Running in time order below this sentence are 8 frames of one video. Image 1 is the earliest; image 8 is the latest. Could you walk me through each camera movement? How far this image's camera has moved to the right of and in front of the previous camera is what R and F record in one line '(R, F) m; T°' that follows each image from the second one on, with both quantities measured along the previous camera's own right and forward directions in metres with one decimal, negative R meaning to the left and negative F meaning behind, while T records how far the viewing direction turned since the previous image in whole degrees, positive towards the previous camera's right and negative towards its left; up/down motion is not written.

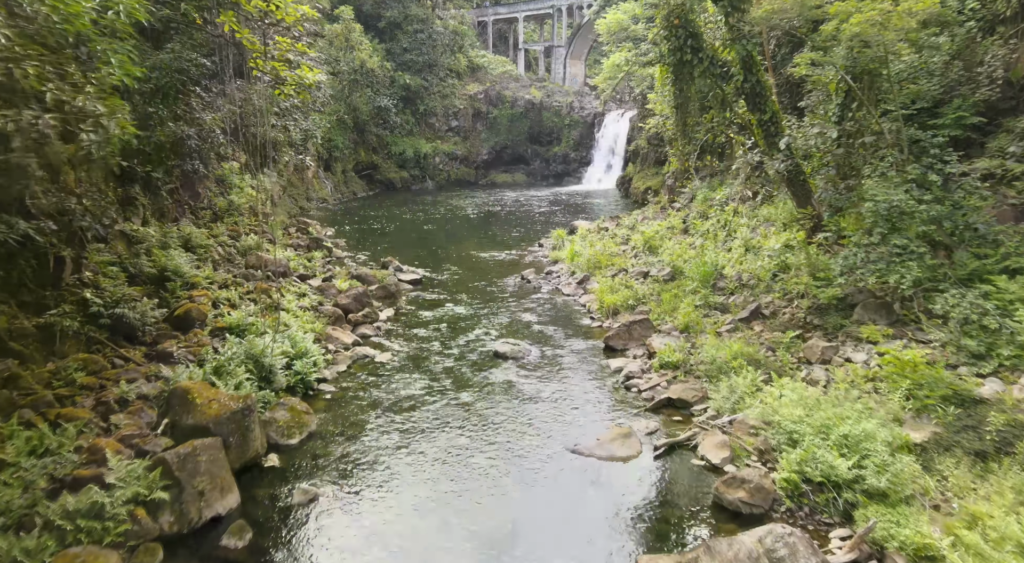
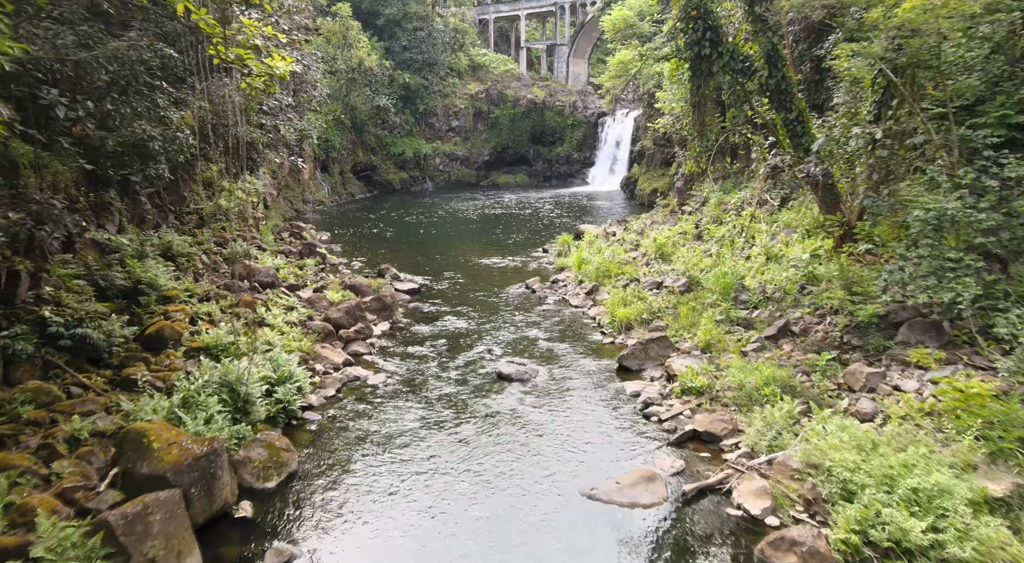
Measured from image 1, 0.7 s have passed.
(-0.1, +0.8) m; 0°
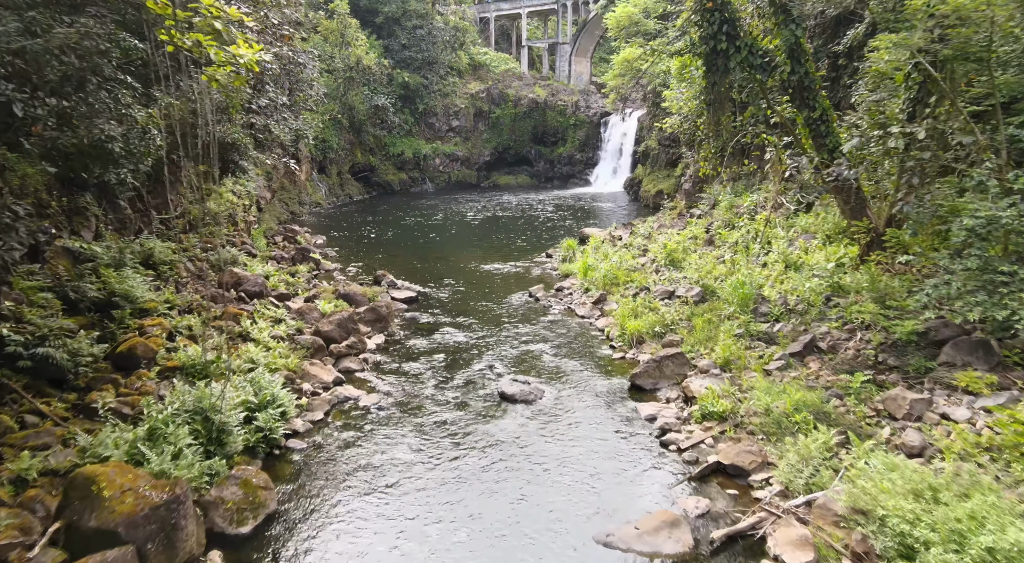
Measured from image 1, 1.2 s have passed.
(0.0, +0.6) m; 0°
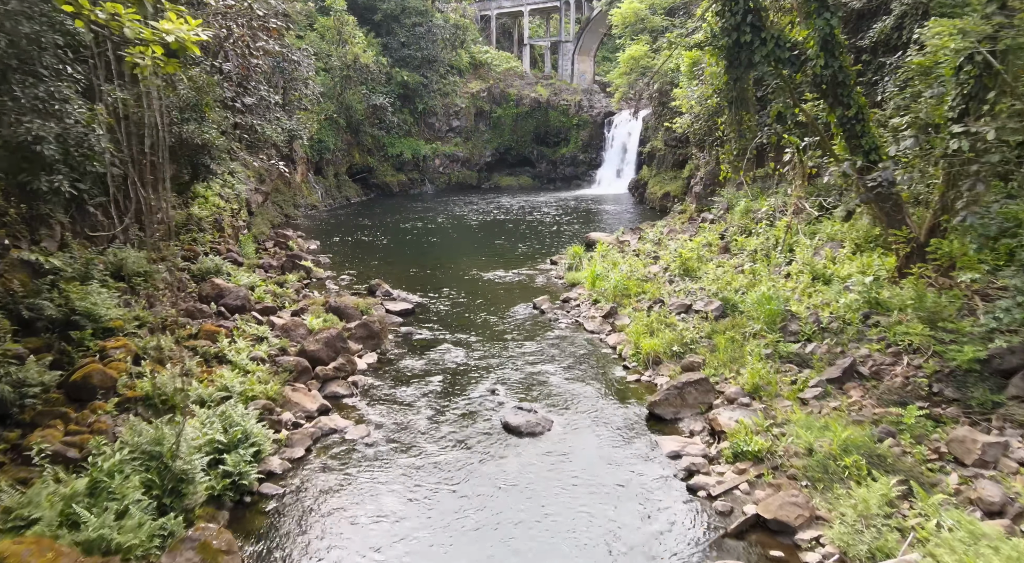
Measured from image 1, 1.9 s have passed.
(0.0, +0.8) m; 0°
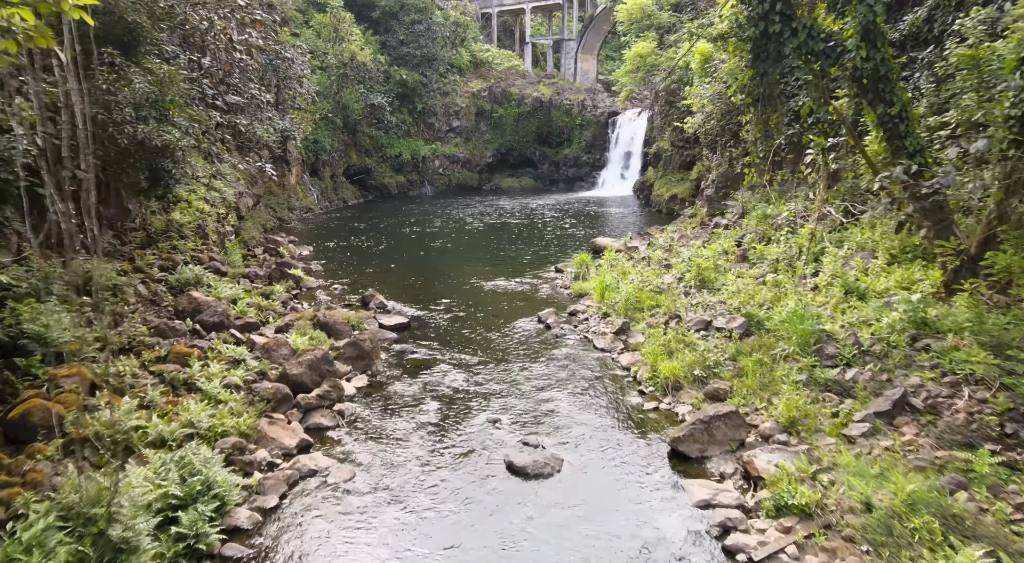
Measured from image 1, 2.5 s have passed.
(0.0, +0.8) m; 0°
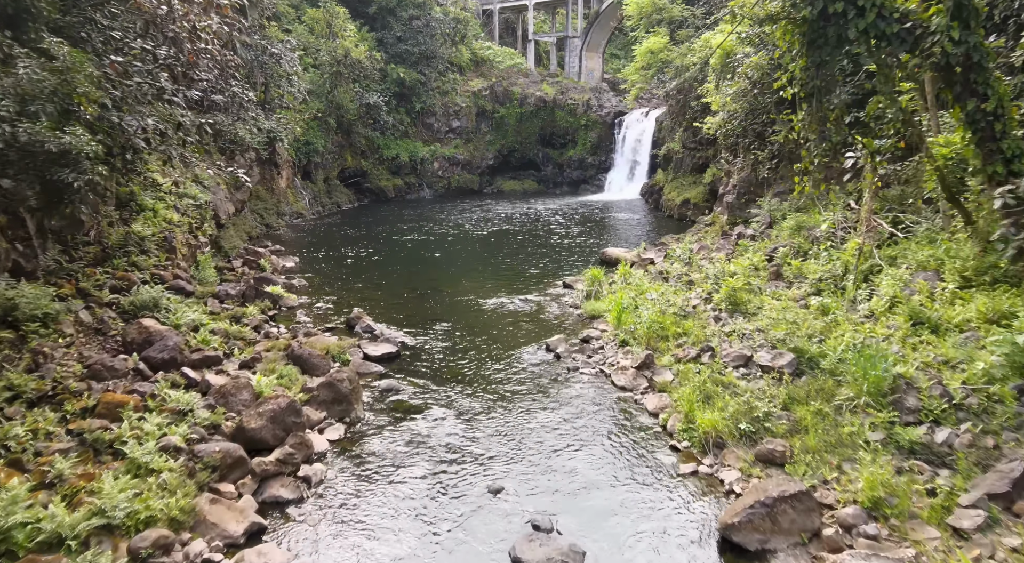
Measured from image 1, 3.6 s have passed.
(0.0, +1.4) m; 0°
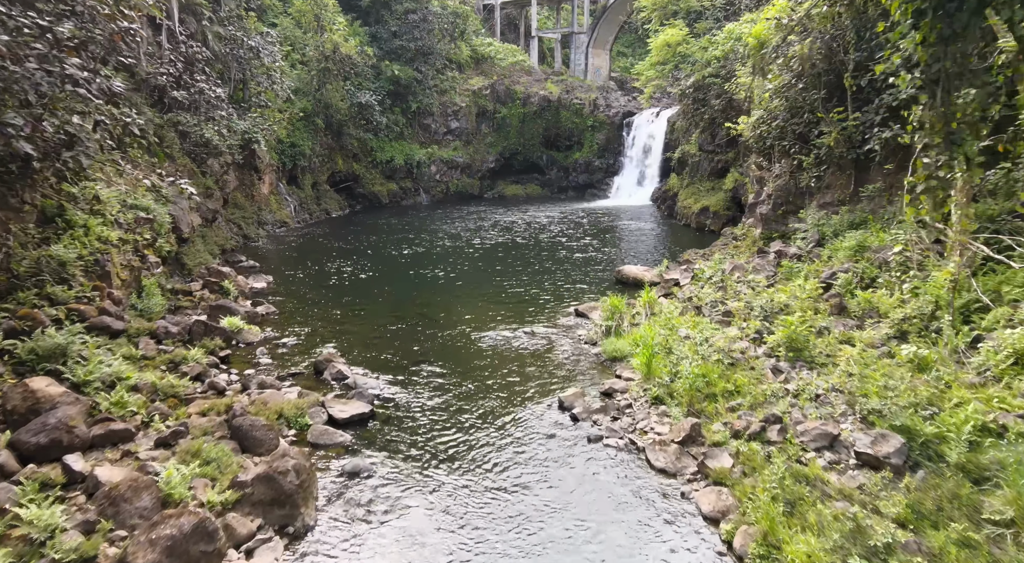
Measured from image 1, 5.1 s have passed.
(0.0, +2.0) m; 0°
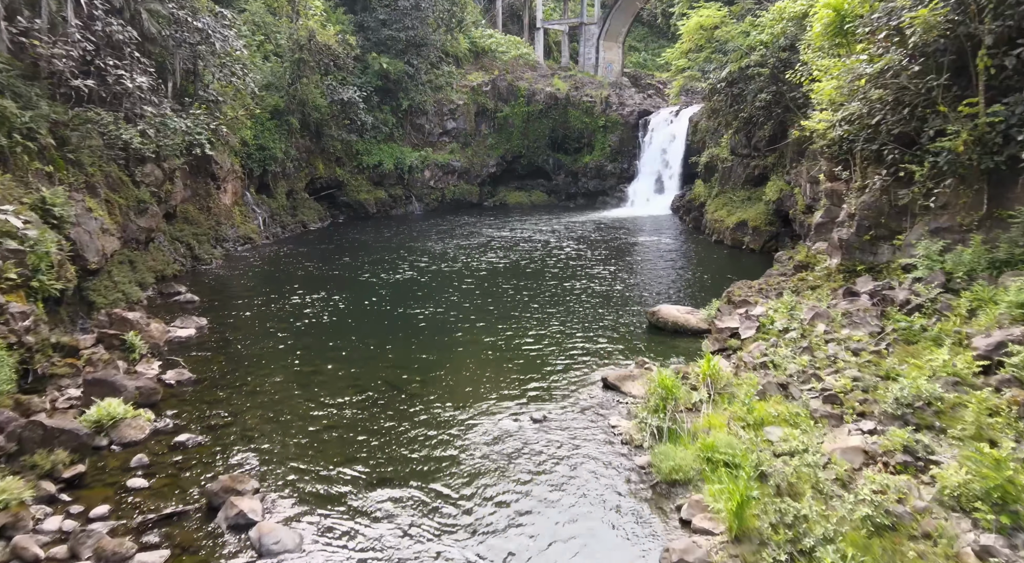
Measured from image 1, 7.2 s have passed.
(0.0, +3.2) m; 0°
